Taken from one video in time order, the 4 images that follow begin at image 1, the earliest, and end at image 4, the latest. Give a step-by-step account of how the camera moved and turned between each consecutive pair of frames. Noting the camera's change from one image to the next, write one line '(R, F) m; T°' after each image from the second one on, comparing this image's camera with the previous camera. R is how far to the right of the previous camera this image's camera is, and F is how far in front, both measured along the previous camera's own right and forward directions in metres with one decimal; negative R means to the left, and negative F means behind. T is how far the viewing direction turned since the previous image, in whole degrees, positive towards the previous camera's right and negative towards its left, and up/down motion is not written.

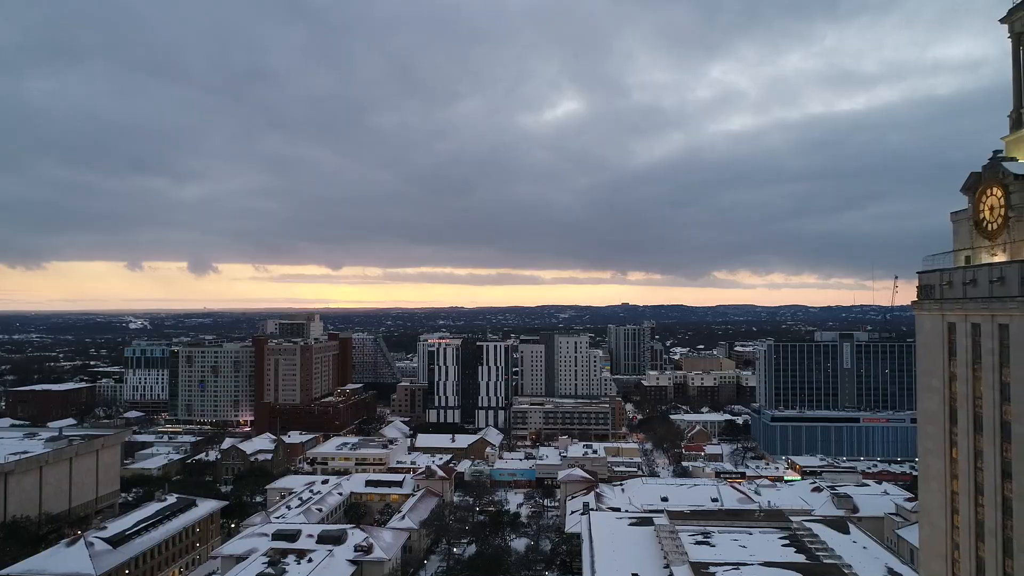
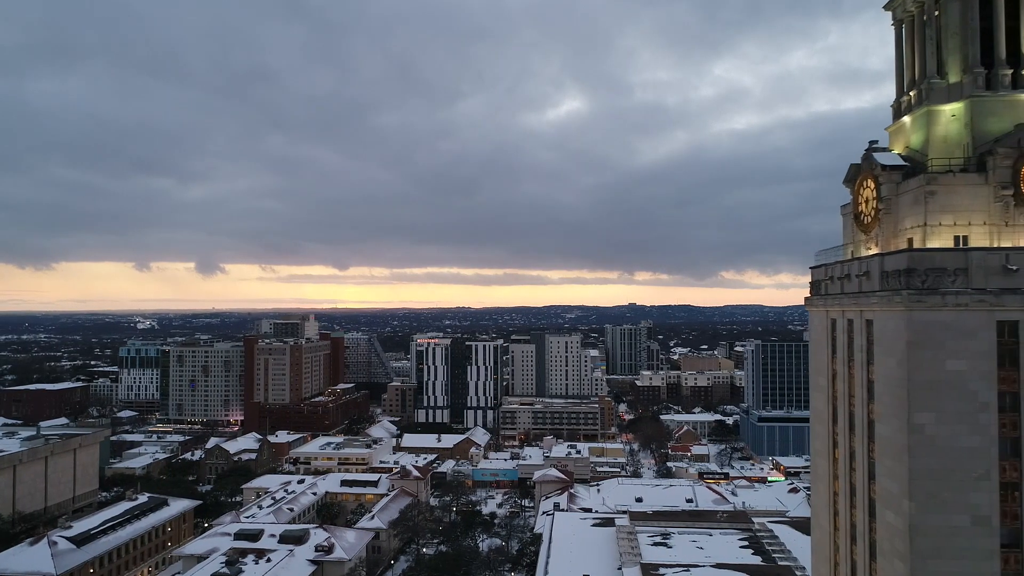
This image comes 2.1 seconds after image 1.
(+2.8, +0.3) m; -1°
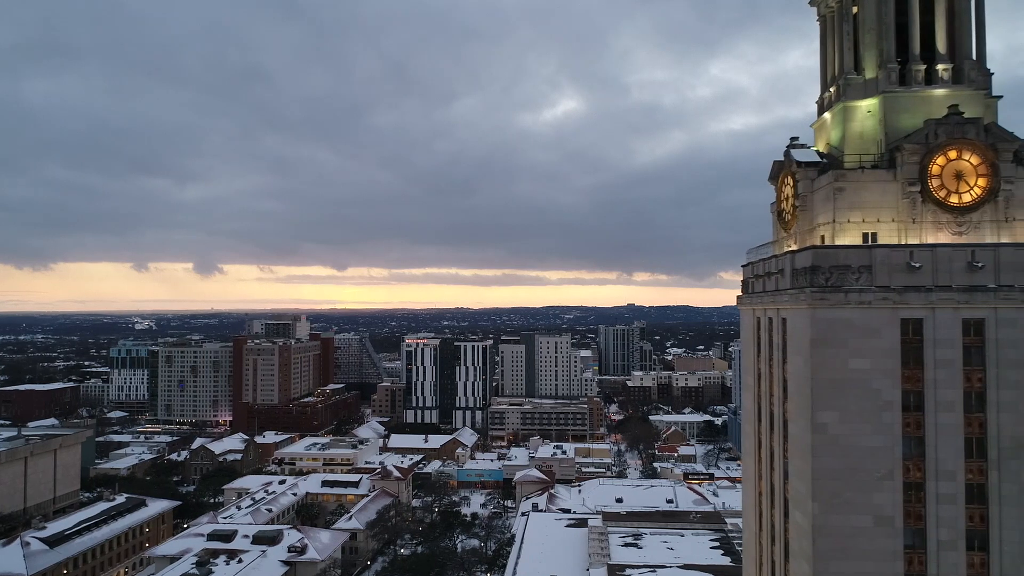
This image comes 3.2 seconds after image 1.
(+1.5, +0.1) m; 0°
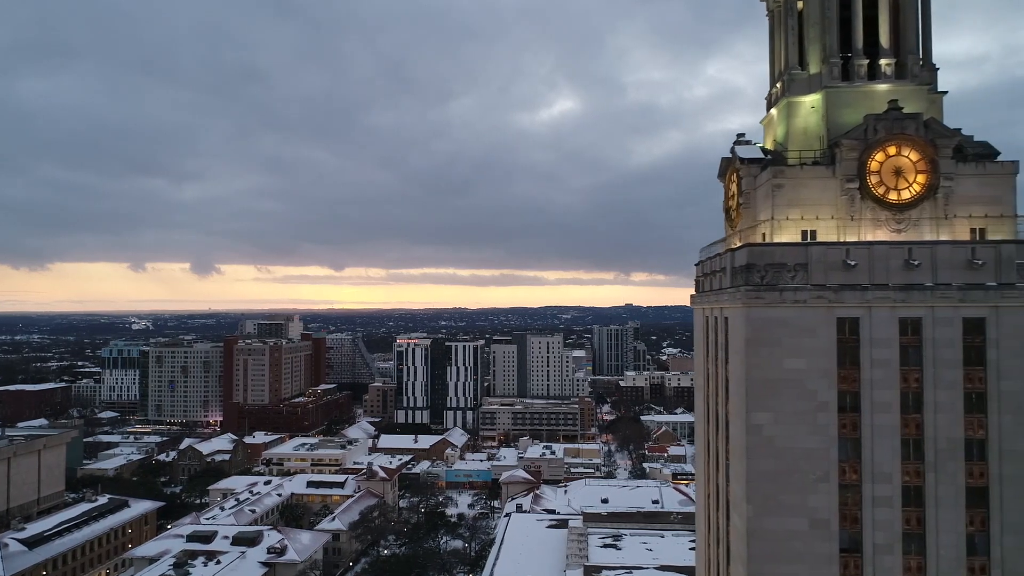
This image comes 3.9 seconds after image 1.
(+1.0, +0.2) m; 0°
